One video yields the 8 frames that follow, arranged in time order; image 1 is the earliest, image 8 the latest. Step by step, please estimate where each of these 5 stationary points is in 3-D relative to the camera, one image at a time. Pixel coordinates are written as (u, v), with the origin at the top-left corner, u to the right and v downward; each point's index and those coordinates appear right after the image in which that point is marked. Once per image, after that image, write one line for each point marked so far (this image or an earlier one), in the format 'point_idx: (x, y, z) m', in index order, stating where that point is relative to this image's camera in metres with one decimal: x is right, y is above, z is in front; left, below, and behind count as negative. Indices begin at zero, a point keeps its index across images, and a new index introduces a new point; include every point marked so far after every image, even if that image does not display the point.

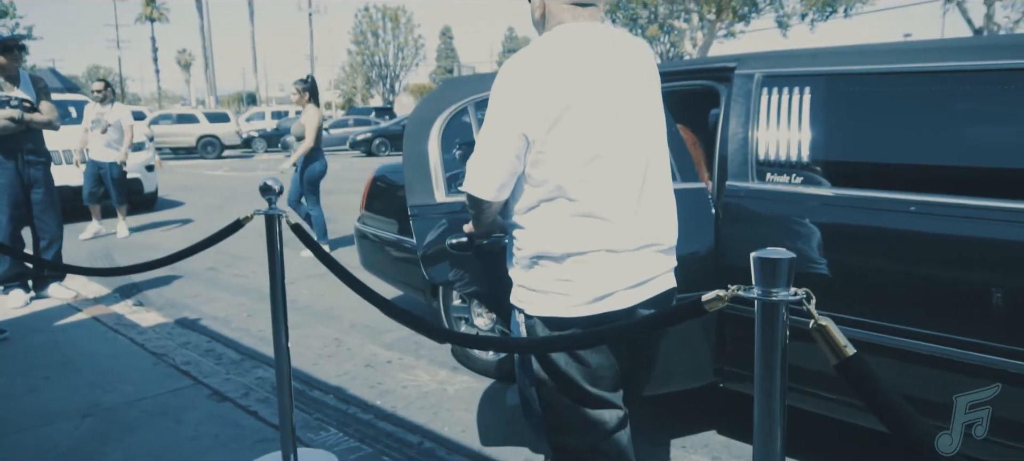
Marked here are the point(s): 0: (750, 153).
0: (+1.1, +0.4, +3.6) m
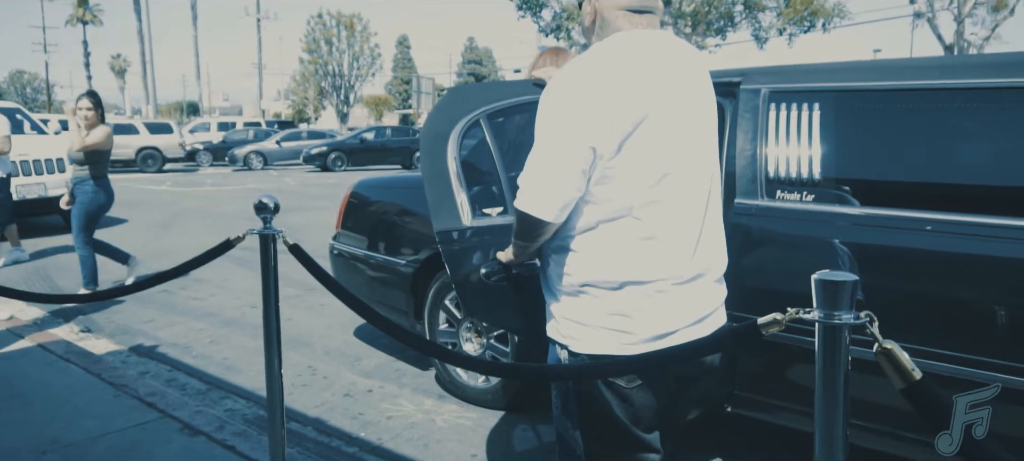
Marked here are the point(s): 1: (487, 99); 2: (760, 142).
0: (+1.1, +0.3, +3.5) m
1: (-0.1, +0.5, +3.2) m
2: (+1.1, +0.4, +3.5) m
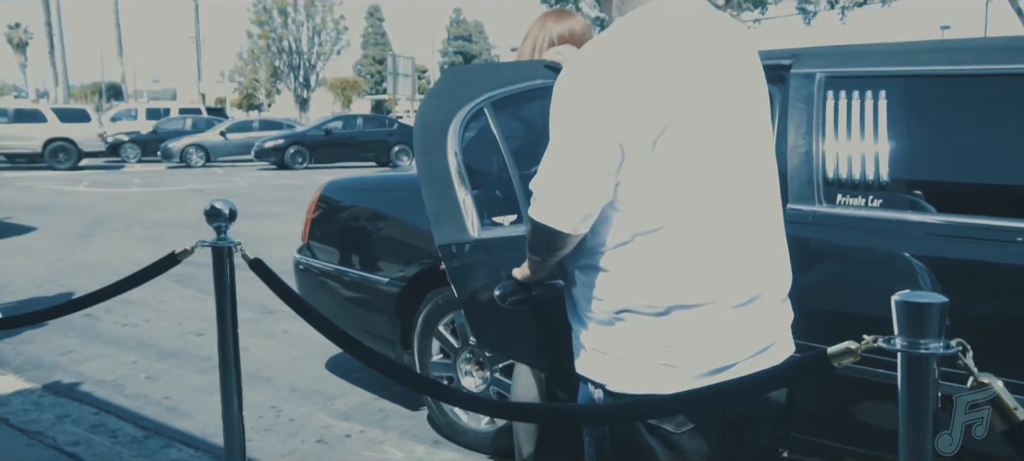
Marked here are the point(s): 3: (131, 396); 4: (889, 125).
0: (+1.1, +0.2, +2.9) m
1: (0.0, +0.5, +2.5) m
2: (+1.2, +0.4, +2.9) m
3: (-1.6, -0.7, +3.4) m
4: (+1.4, +0.4, +2.8) m
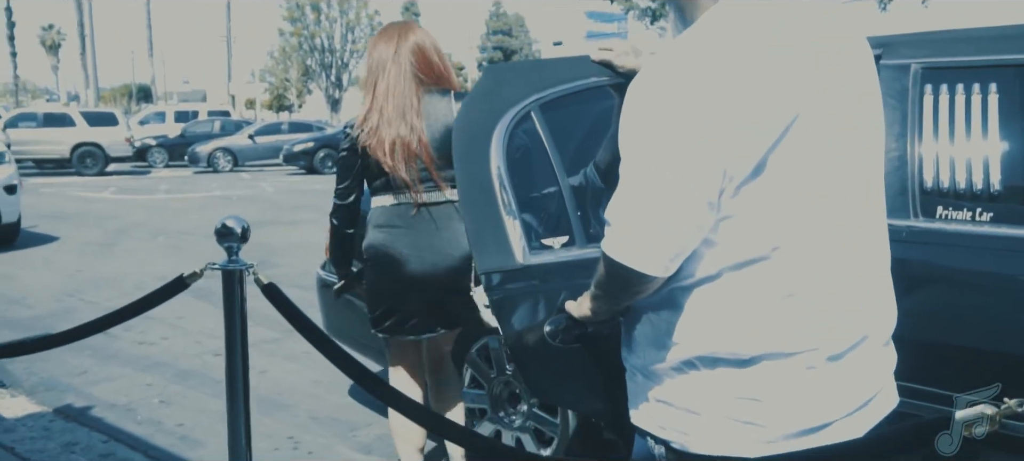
0: (+1.3, +0.2, +2.4) m
1: (+0.1, +0.4, +2.1) m
2: (+1.3, +0.3, +2.4) m
3: (-1.5, -0.8, +3.1) m
4: (+1.5, +0.3, +2.3) m
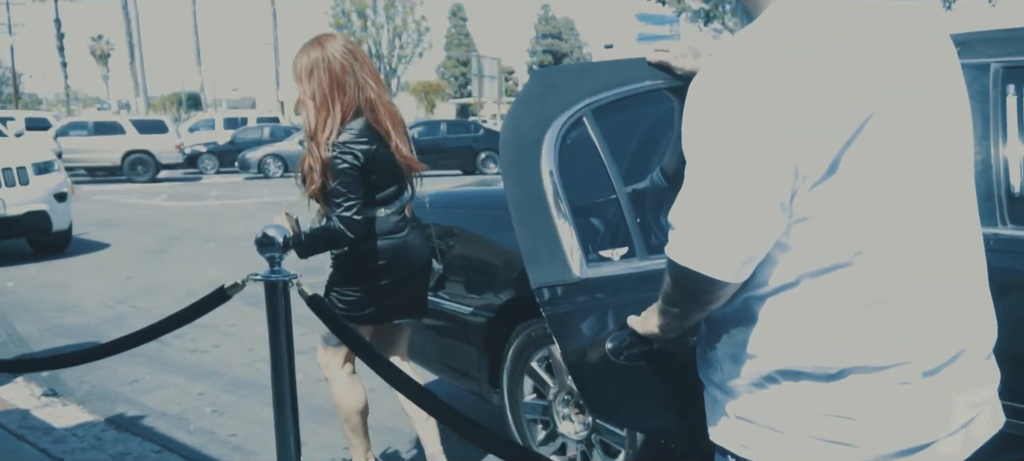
0: (+1.4, +0.1, +2.3) m
1: (+0.2, +0.4, +2.0) m
2: (+1.4, +0.3, +2.3) m
3: (-1.3, -0.8, +3.1) m
4: (+1.7, +0.3, +2.1) m
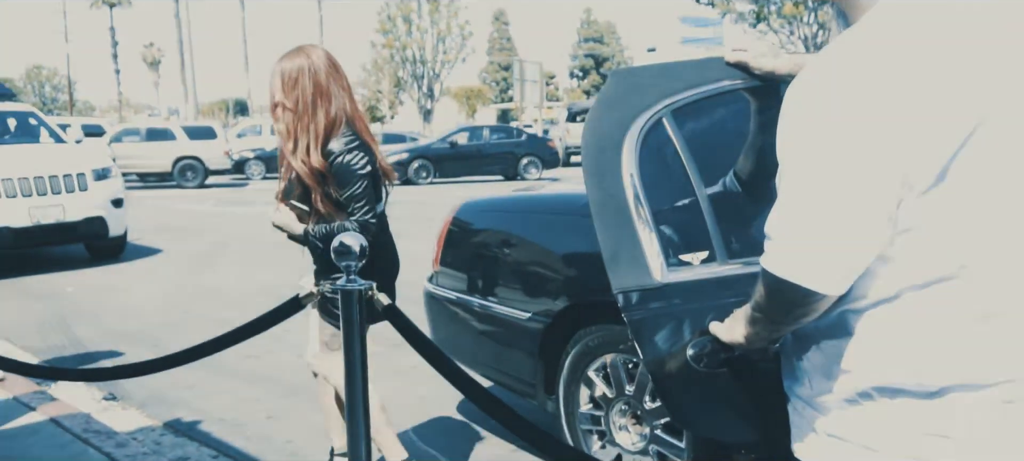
0: (+1.6, +0.1, +2.2) m
1: (+0.4, +0.4, +2.0) m
2: (+1.6, +0.2, +2.2) m
3: (-1.1, -0.8, +3.1) m
4: (+1.9, +0.3, +2.1) m
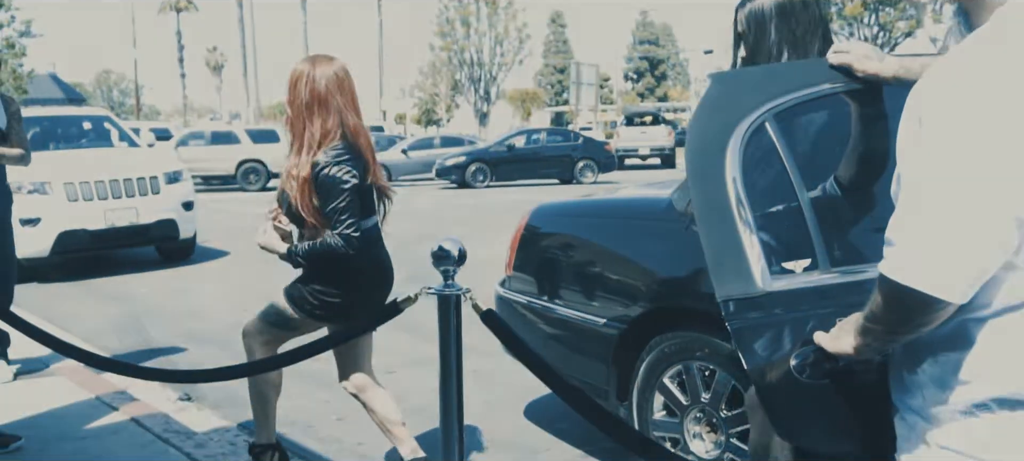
0: (+1.8, +0.1, +2.1) m
1: (+0.6, +0.4, +1.9) m
2: (+1.9, +0.2, +2.1) m
3: (-0.8, -0.8, +3.1) m
4: (+2.1, +0.3, +2.0) m
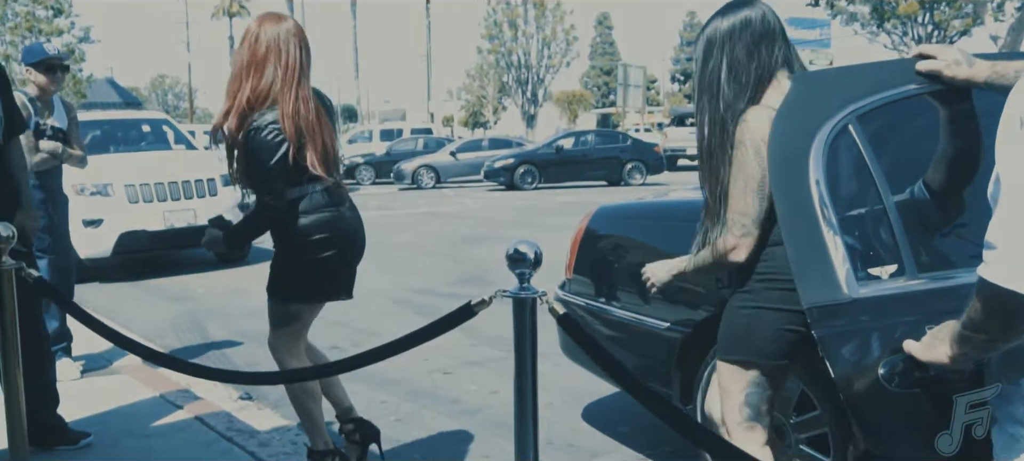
0: (+2.0, +0.1, +2.0) m
1: (+0.8, +0.3, +1.9) m
2: (+2.0, +0.2, +2.0) m
3: (-0.6, -0.8, +3.1) m
4: (+2.3, +0.2, +1.8) m
